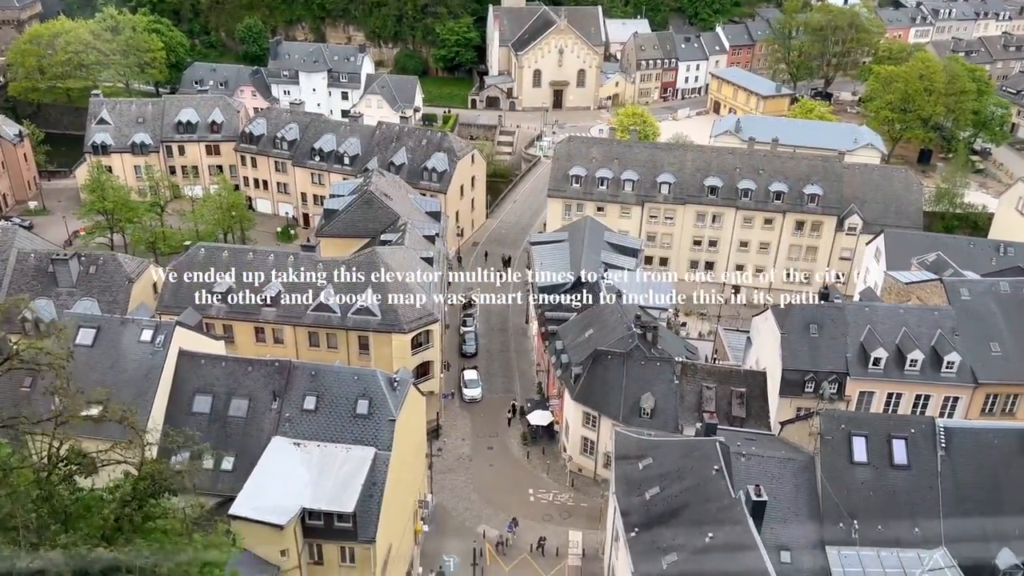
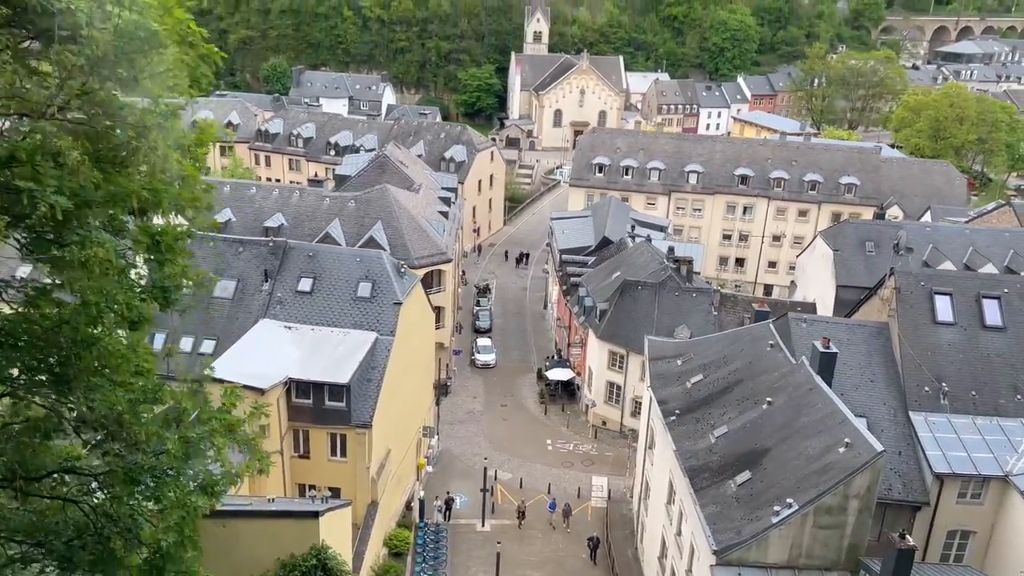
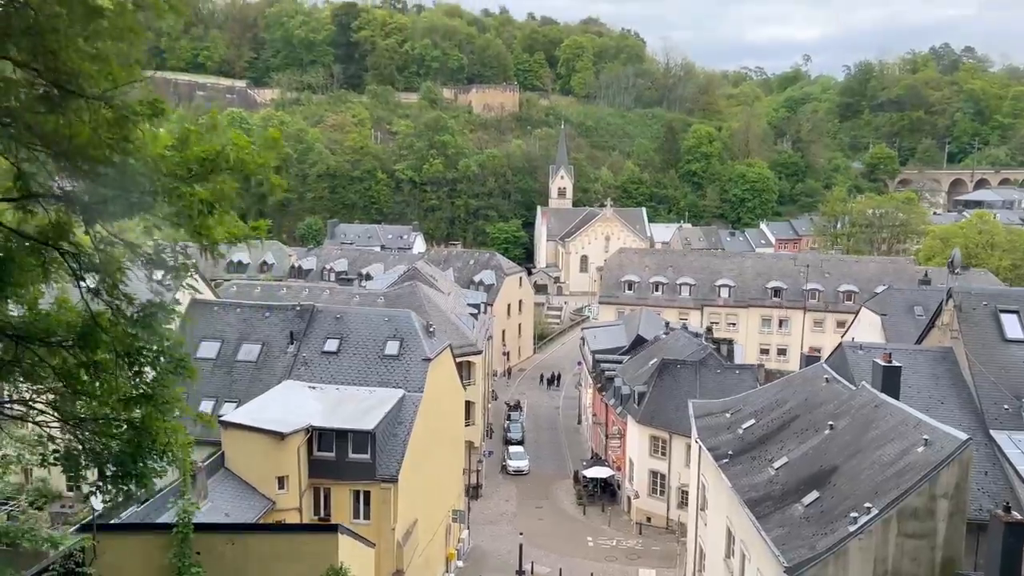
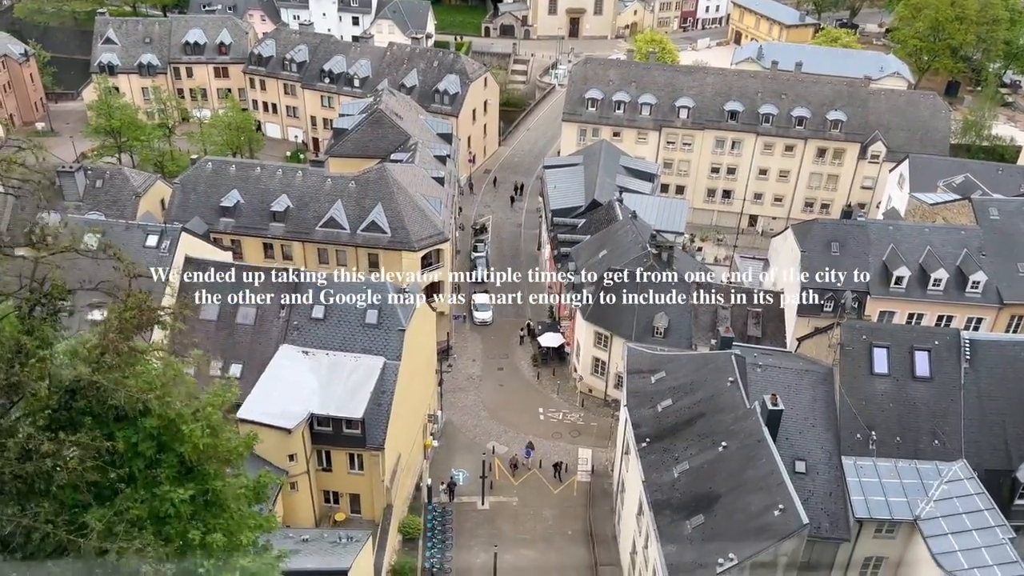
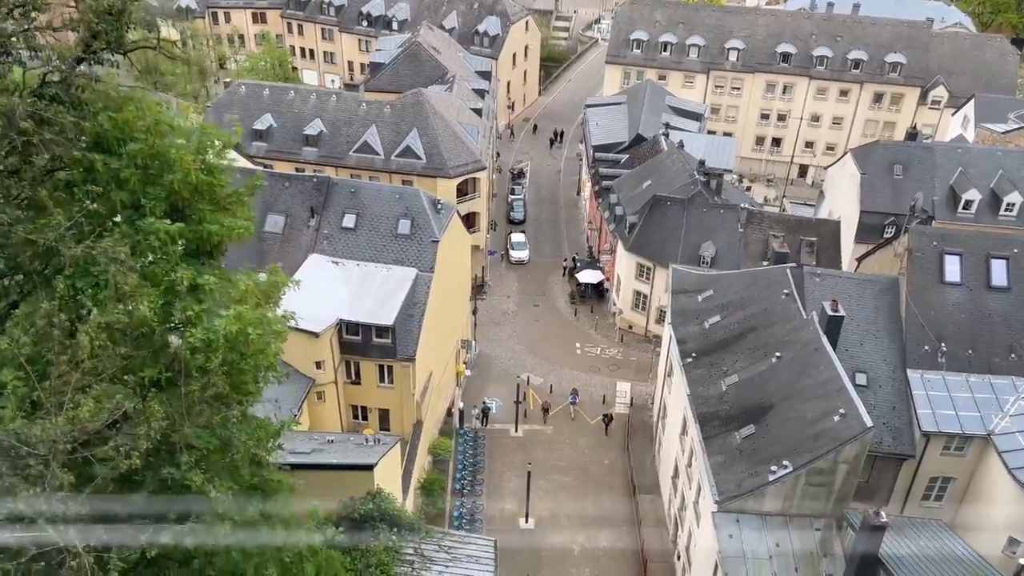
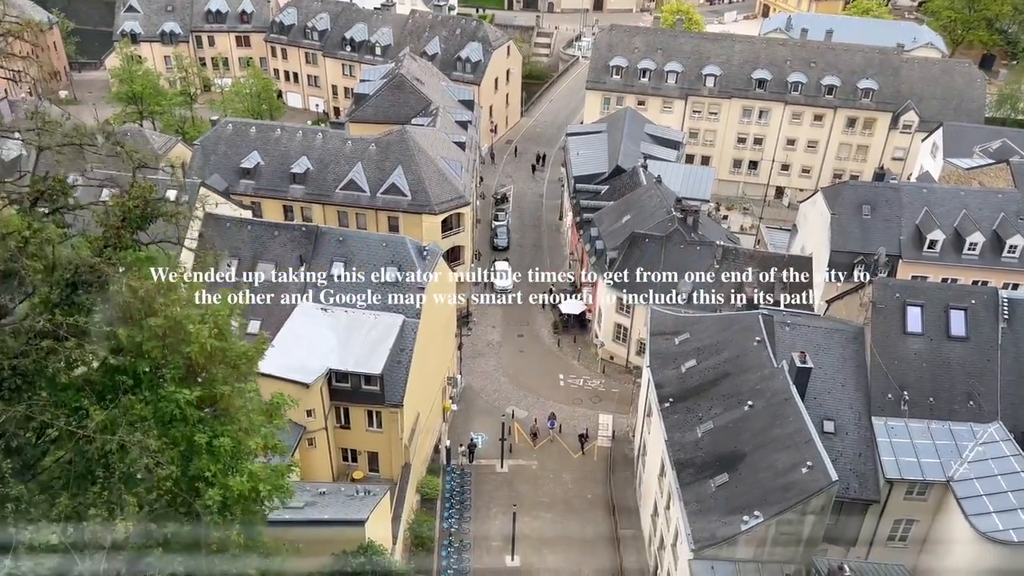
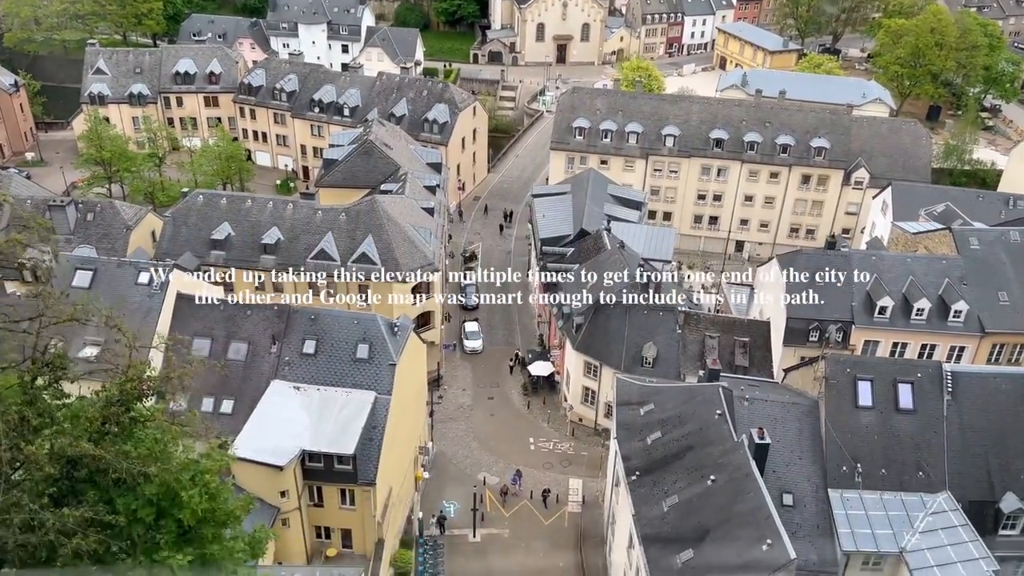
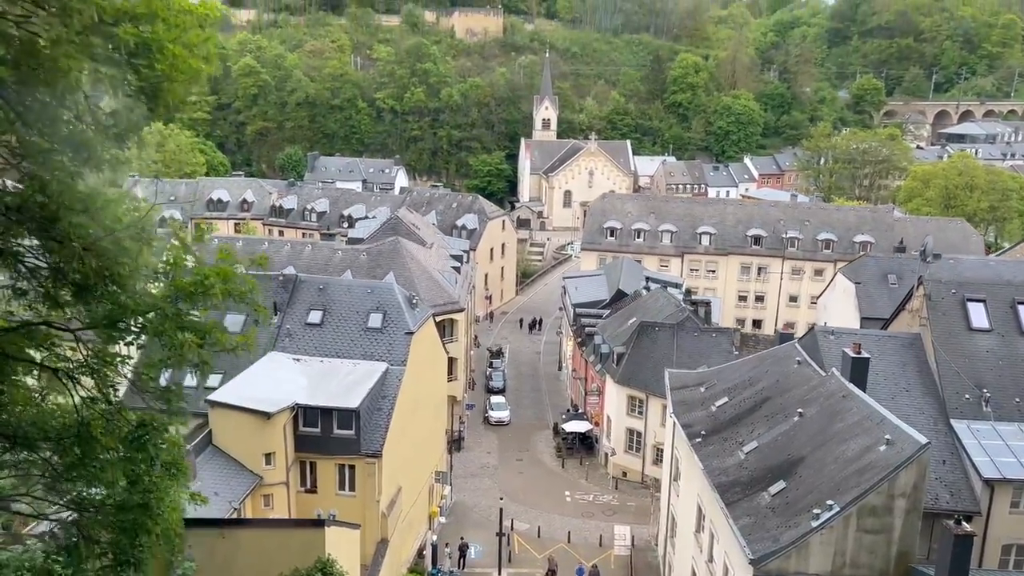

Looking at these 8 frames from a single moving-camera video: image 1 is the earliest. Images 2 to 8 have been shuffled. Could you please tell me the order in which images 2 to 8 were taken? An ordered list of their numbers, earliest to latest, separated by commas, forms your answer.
7, 4, 6, 5, 2, 8, 3
